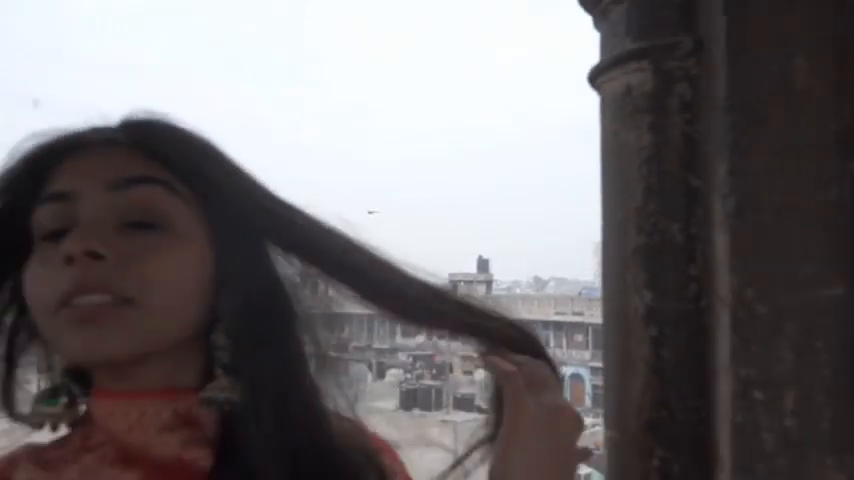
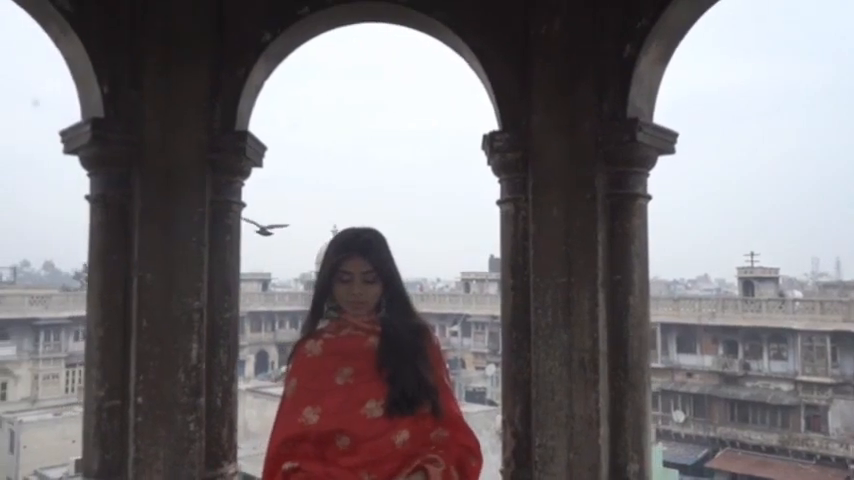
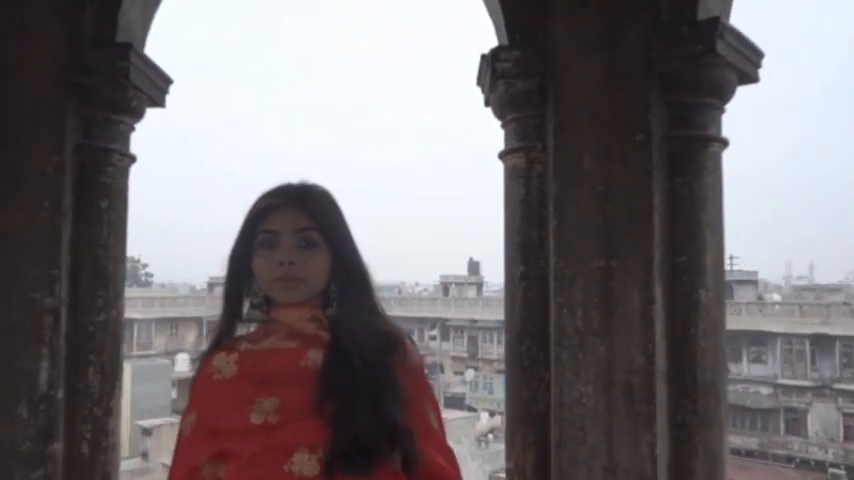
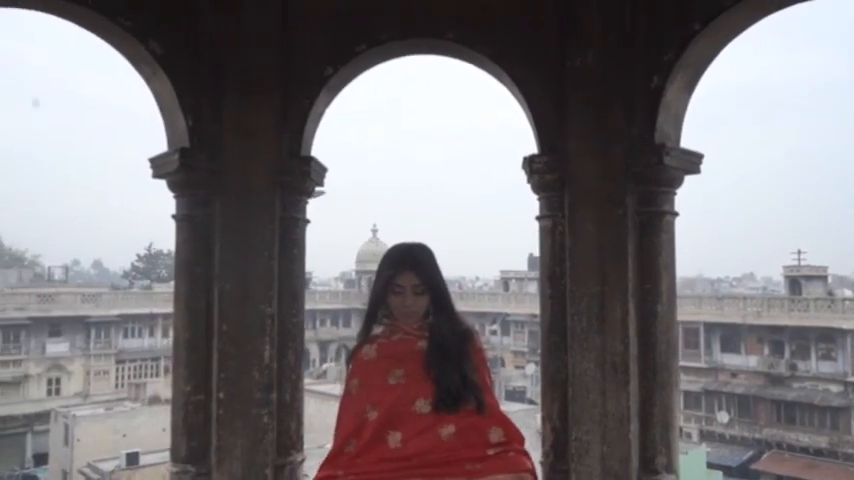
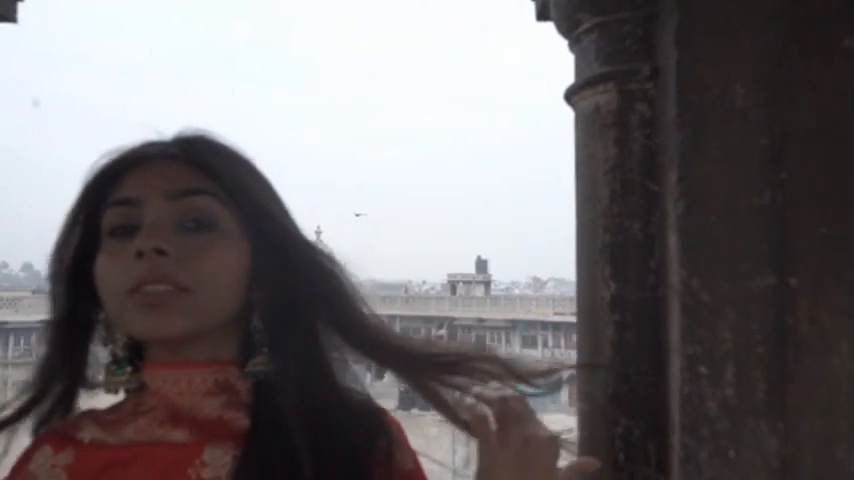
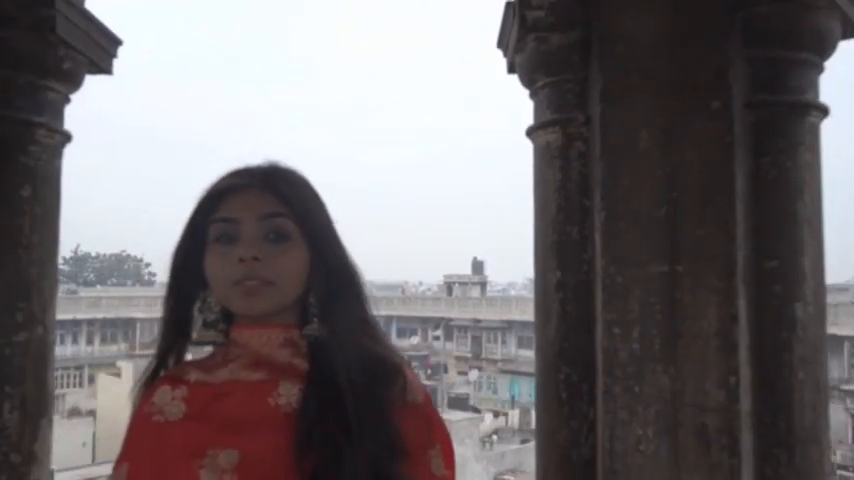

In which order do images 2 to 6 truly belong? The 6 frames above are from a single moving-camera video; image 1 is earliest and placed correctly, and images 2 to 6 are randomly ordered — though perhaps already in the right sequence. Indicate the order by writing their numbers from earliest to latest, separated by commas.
5, 6, 3, 2, 4
